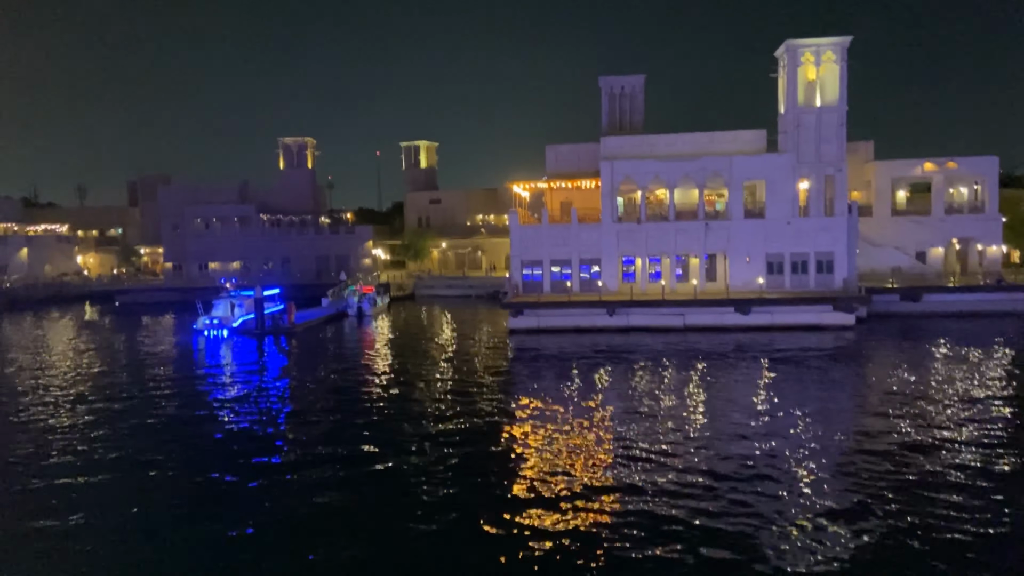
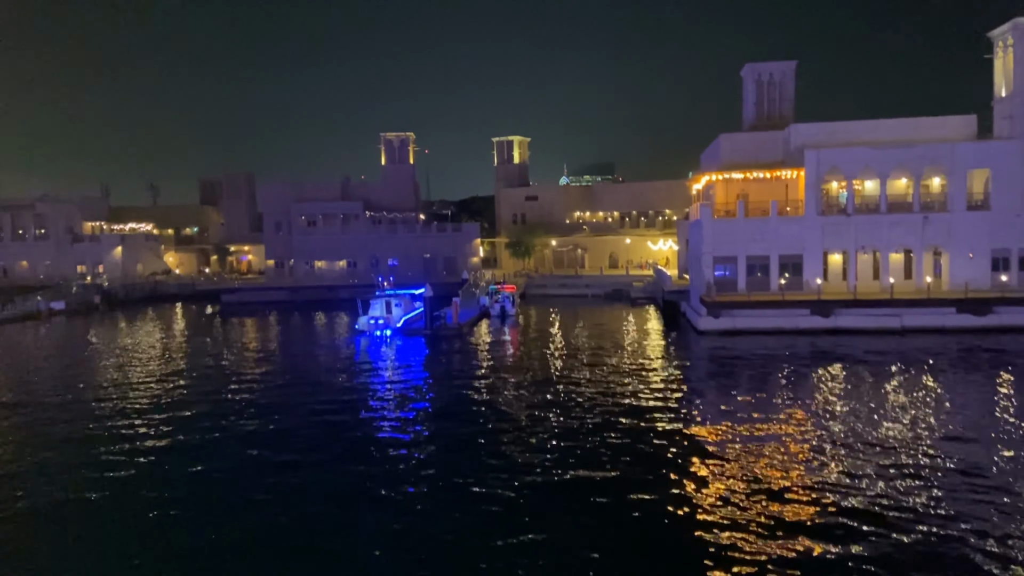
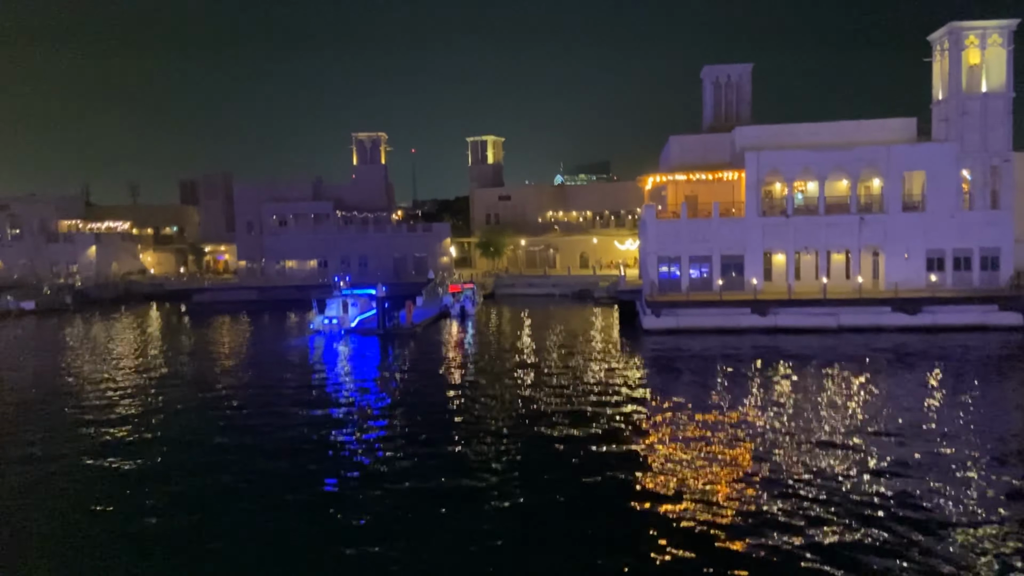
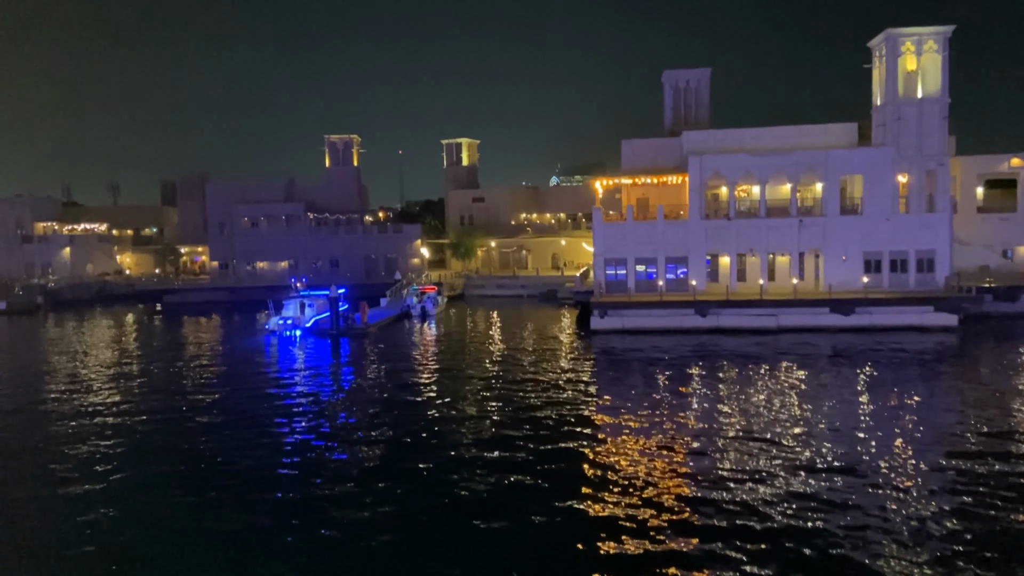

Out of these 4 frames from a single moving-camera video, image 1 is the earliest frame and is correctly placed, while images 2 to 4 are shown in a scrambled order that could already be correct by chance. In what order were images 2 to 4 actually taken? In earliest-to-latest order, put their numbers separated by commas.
4, 3, 2
